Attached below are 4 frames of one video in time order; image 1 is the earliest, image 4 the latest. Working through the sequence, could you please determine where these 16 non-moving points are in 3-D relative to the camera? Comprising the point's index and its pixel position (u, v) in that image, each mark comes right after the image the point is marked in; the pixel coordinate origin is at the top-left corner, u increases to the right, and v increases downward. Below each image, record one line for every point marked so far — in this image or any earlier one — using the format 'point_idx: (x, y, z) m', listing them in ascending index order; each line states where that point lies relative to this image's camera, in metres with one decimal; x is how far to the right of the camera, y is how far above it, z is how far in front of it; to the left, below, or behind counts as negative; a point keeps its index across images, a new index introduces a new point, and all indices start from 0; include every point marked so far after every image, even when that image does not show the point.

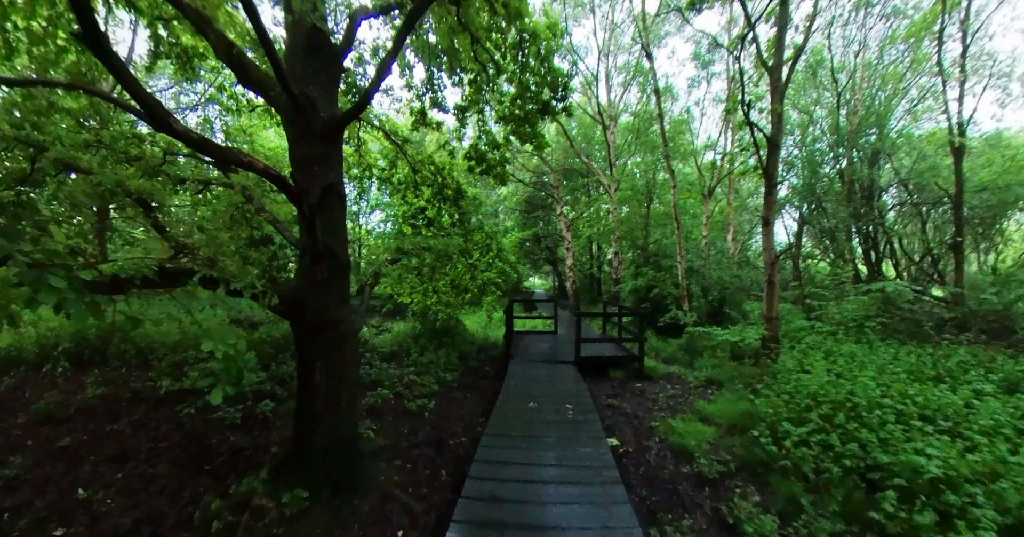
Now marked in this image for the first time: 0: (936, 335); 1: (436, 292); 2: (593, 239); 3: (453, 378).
0: (+10.5, -1.7, +8.8) m
1: (-1.8, -0.5, +8.7) m
2: (+3.7, +1.4, +16.7) m
3: (-1.0, -1.8, +5.7) m
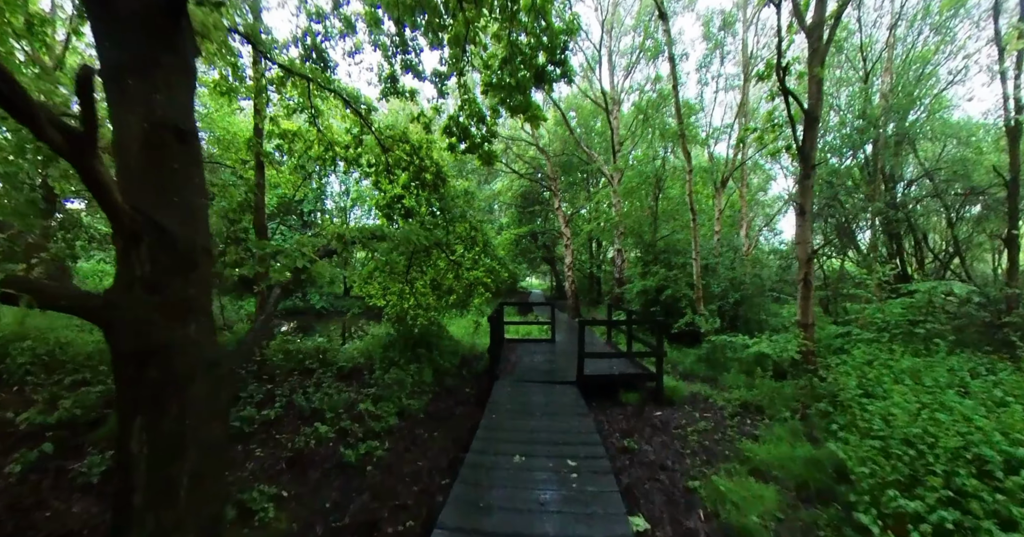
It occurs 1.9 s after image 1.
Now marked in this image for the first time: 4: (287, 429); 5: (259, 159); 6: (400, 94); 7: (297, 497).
0: (+10.3, -1.6, +7.6) m
1: (-2.0, -0.5, +7.4) m
2: (+3.5, +1.4, +15.4) m
3: (-1.2, -1.7, +4.5) m
4: (-2.5, -1.7, +3.9) m
5: (-4.6, +2.0, +6.5) m
6: (-2.0, +3.1, +6.3) m
7: (-1.7, -1.7, +2.7) m
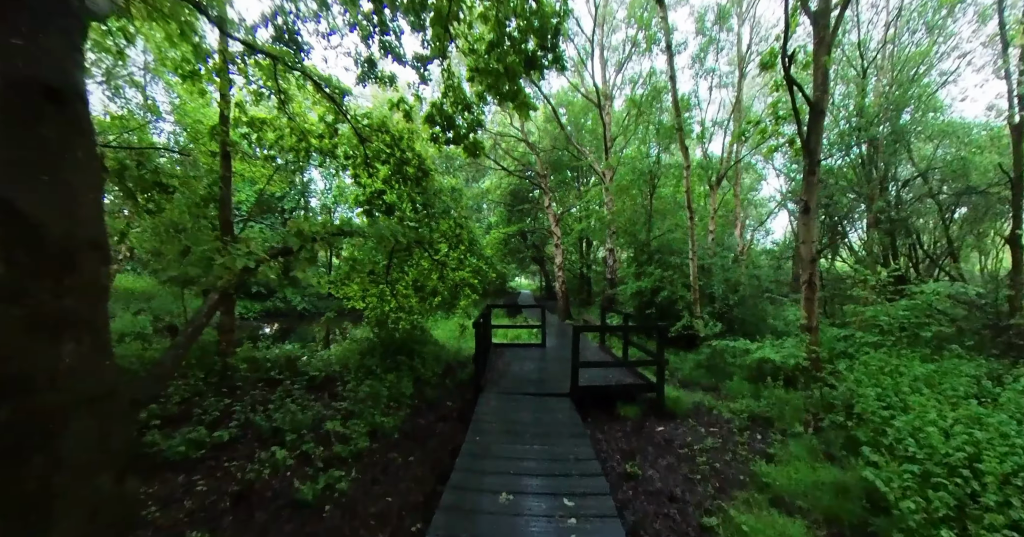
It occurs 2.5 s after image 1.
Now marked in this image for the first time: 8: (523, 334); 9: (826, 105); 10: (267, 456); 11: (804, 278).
0: (+10.1, -1.6, +7.3) m
1: (-2.2, -0.5, +6.9) m
2: (+3.2, +1.4, +15.0) m
3: (-1.3, -1.7, +4.0) m
4: (-2.6, -1.8, +3.4) m
5: (-4.8, +2.0, +6.0) m
6: (-2.1, +3.1, +5.8) m
7: (-1.7, -1.7, +2.2) m
8: (+0.4, -1.7, +9.4) m
9: (+5.8, +3.0, +6.6) m
10: (-2.2, -1.7, +3.2) m
11: (+6.0, -0.2, +7.3) m
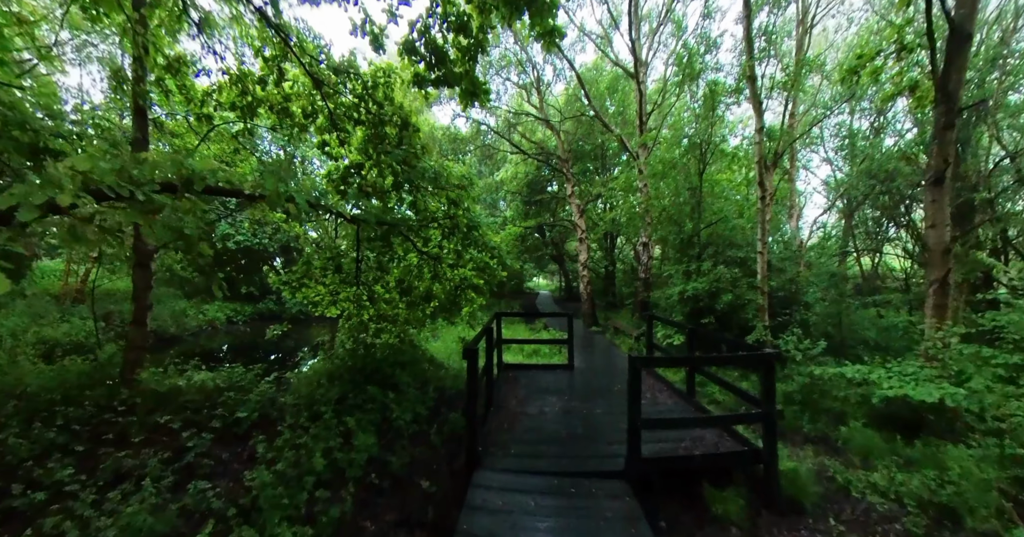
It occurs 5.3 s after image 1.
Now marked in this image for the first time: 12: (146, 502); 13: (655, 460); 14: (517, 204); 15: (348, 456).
0: (+10.3, -1.6, +5.1) m
1: (-2.0, -0.4, +5.2) m
2: (+3.7, +1.5, +13.1) m
3: (-1.2, -1.6, +2.3) m
4: (-2.5, -1.7, +1.7) m
5: (-4.6, +2.1, +4.4) m
6: (-2.0, +3.1, +4.1) m
7: (-1.7, -1.7, +0.6) m
8: (+0.7, -1.7, +7.6) m
9: (+6.0, +3.1, +4.6) m
10: (-2.2, -1.6, +1.6) m
11: (+6.2, -0.1, +5.3) m
12: (-2.4, -1.5, +2.4) m
13: (+1.0, -1.4, +2.6) m
14: (+0.2, +2.8, +15.4) m
15: (-1.3, -1.5, +3.0) m
